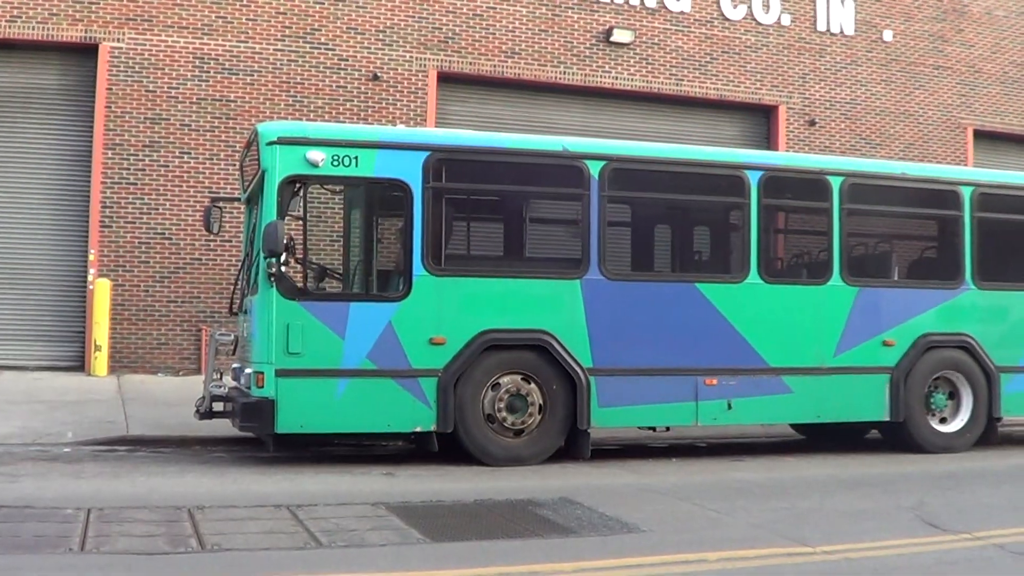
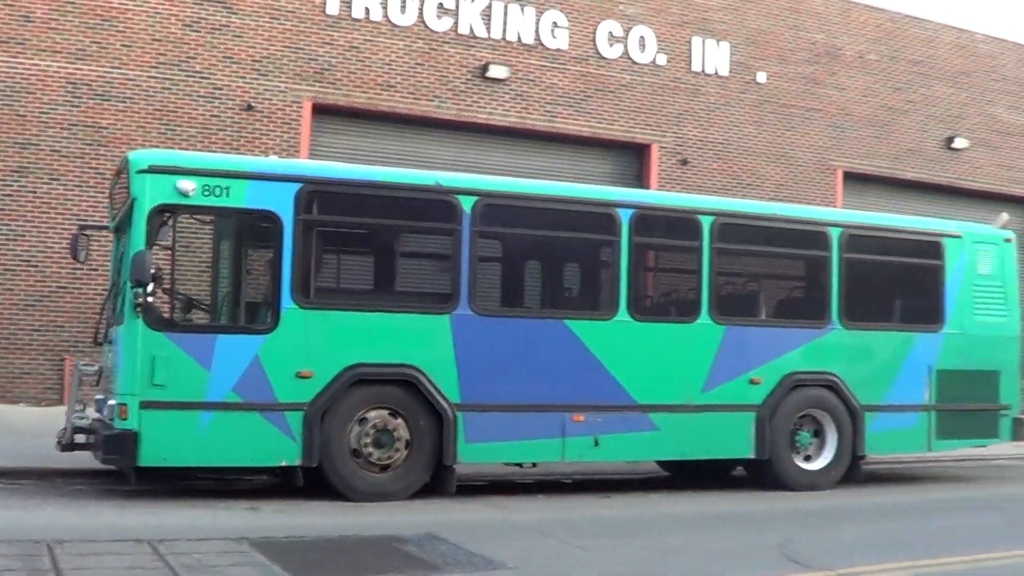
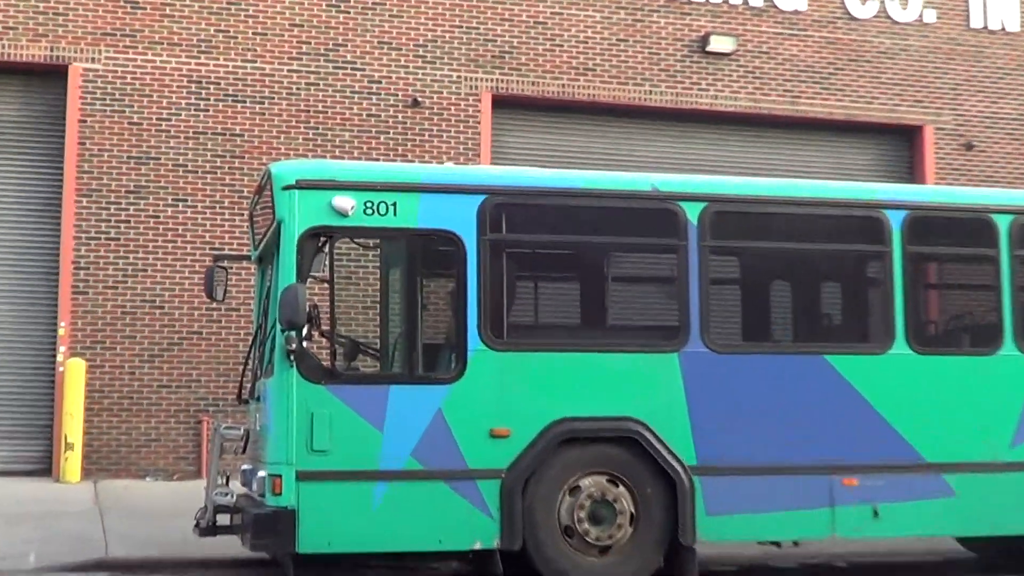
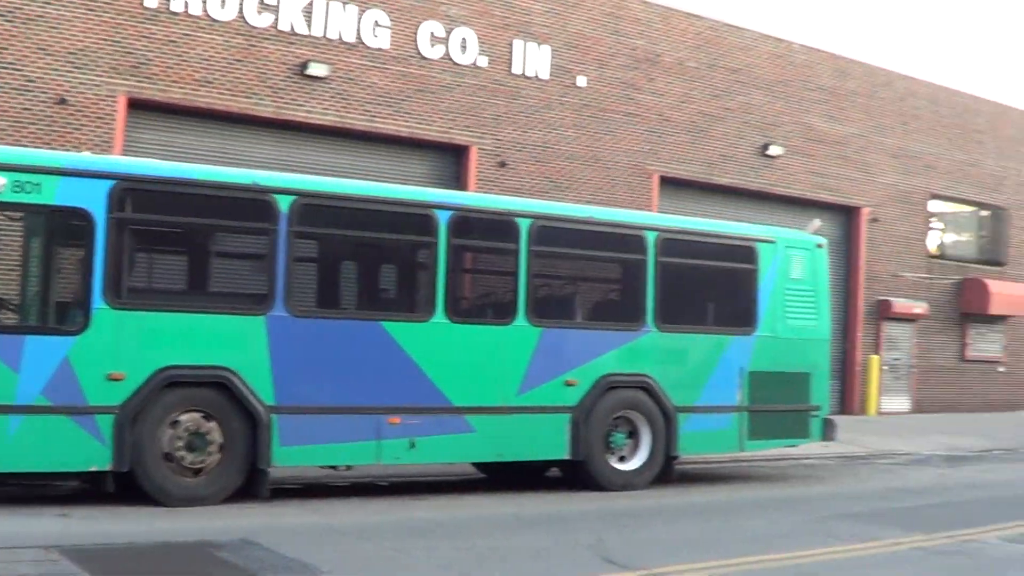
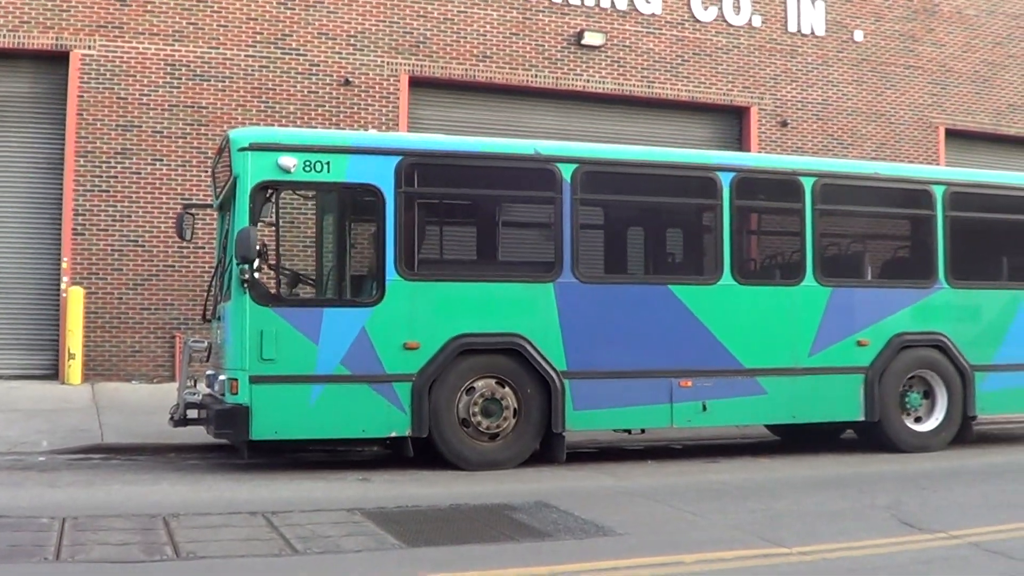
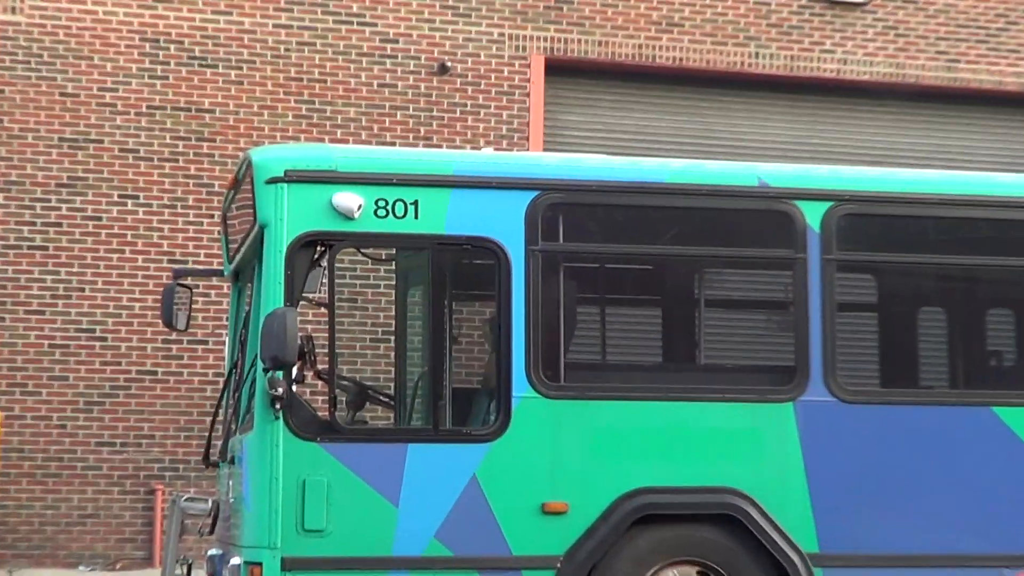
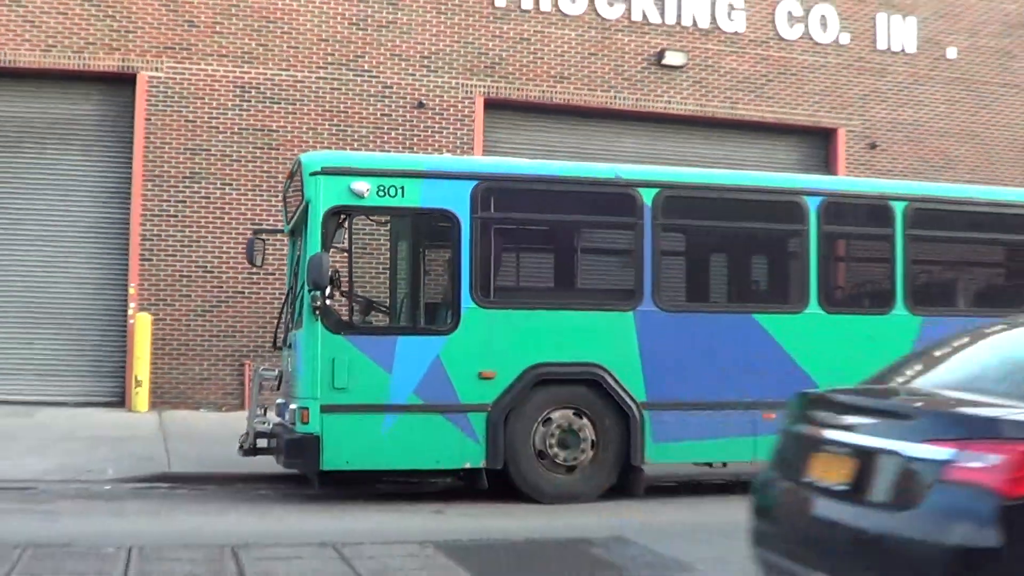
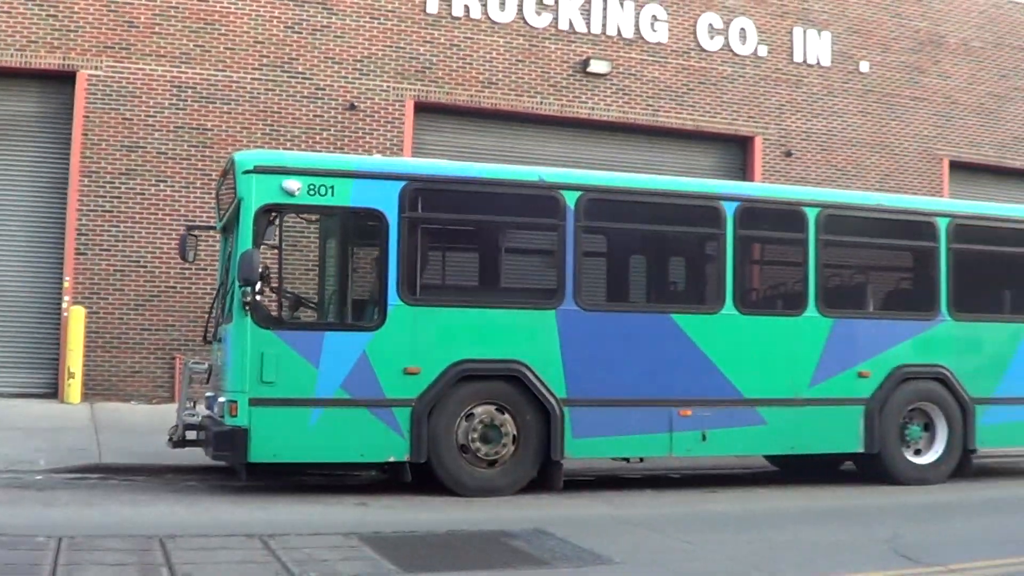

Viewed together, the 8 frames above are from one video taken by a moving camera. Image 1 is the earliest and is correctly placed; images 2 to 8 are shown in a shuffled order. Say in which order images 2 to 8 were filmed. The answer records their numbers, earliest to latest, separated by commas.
5, 3, 6, 7, 8, 2, 4
